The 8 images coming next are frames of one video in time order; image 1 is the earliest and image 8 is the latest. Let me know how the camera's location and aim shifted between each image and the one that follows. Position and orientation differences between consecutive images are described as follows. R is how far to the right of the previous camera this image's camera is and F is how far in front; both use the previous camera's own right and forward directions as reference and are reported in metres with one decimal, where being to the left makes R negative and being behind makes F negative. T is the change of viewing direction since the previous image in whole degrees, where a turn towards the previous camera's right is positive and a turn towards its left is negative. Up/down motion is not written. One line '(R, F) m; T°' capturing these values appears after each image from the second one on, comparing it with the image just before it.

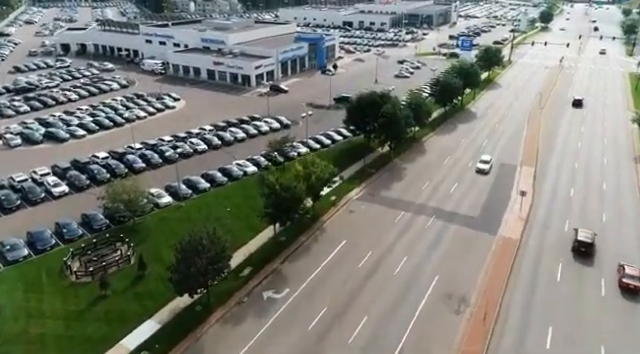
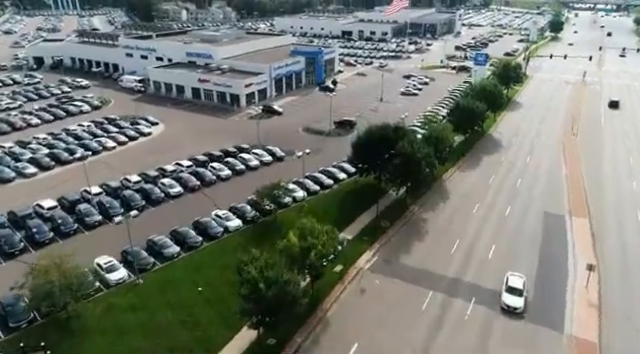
(-0.2, +8.7) m; 0°
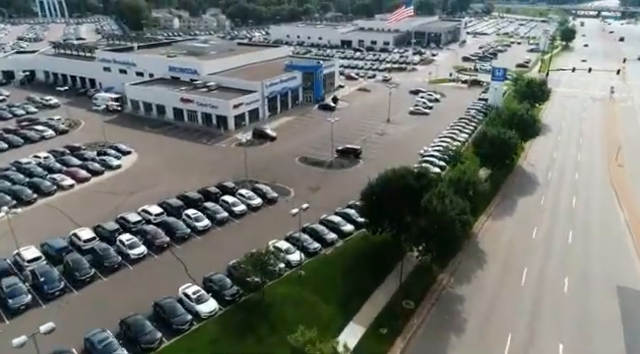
(-0.2, +8.4) m; 0°
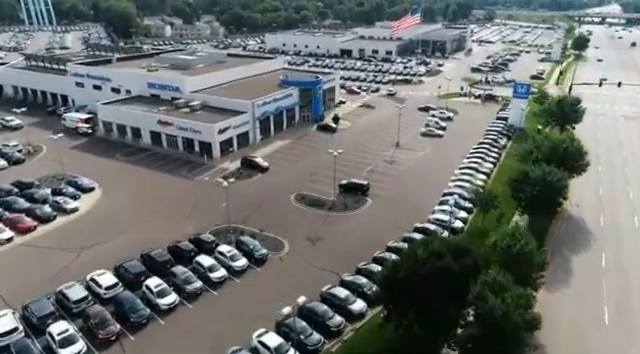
(-0.2, +8.2) m; 0°
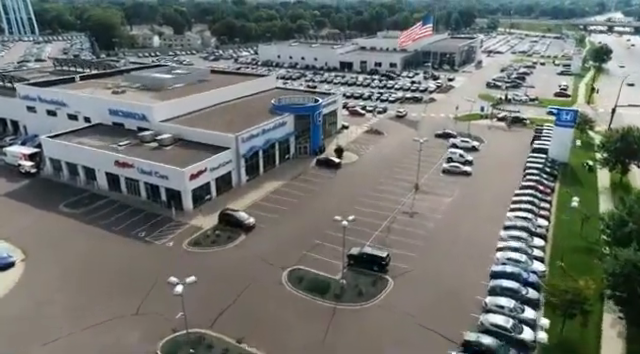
(-0.3, +11.1) m; 0°
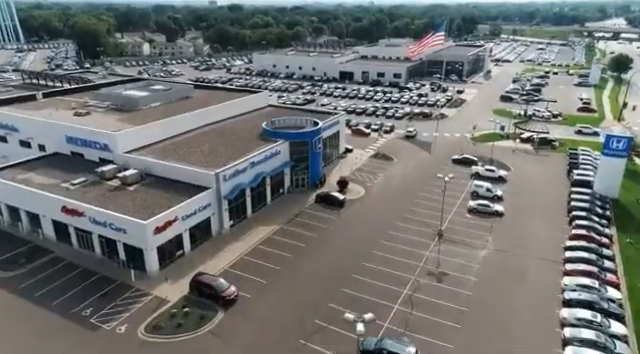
(-0.2, +8.5) m; 0°
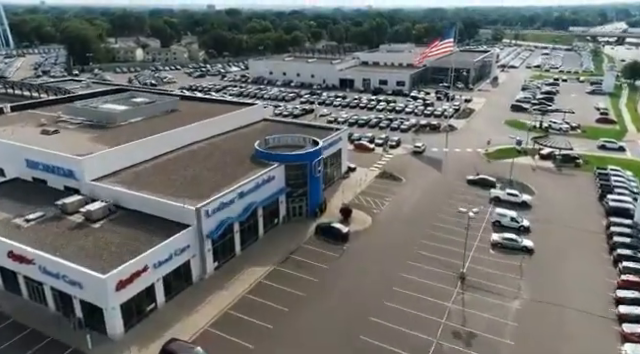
(-0.1, +5.6) m; 0°
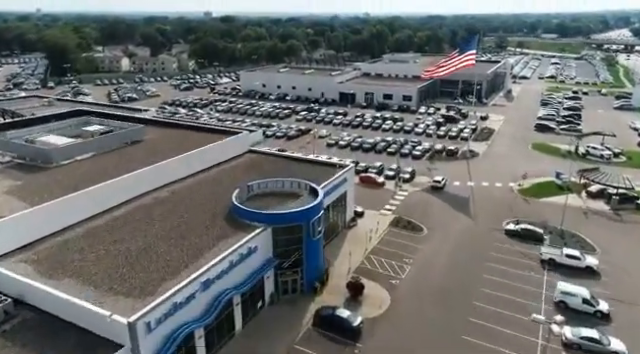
(-0.2, +10.4) m; 0°
